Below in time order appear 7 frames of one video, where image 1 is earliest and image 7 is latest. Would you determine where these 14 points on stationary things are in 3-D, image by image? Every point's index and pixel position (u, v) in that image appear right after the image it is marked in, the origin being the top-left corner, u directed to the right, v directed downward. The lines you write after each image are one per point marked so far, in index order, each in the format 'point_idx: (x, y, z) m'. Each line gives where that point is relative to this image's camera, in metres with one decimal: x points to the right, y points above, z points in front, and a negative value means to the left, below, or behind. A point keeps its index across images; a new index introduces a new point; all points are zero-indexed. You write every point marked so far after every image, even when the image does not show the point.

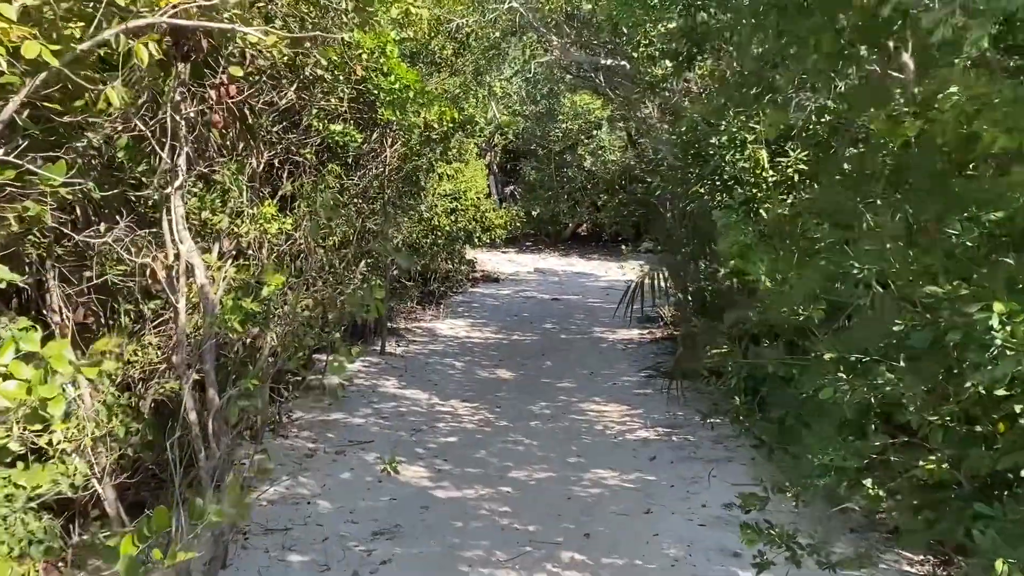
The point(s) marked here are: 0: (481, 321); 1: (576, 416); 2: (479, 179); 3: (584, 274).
0: (-0.3, -0.3, +7.6) m
1: (+0.3, -0.7, +4.5) m
2: (-0.4, +1.3, +9.9) m
3: (+0.9, +0.2, +10.6) m
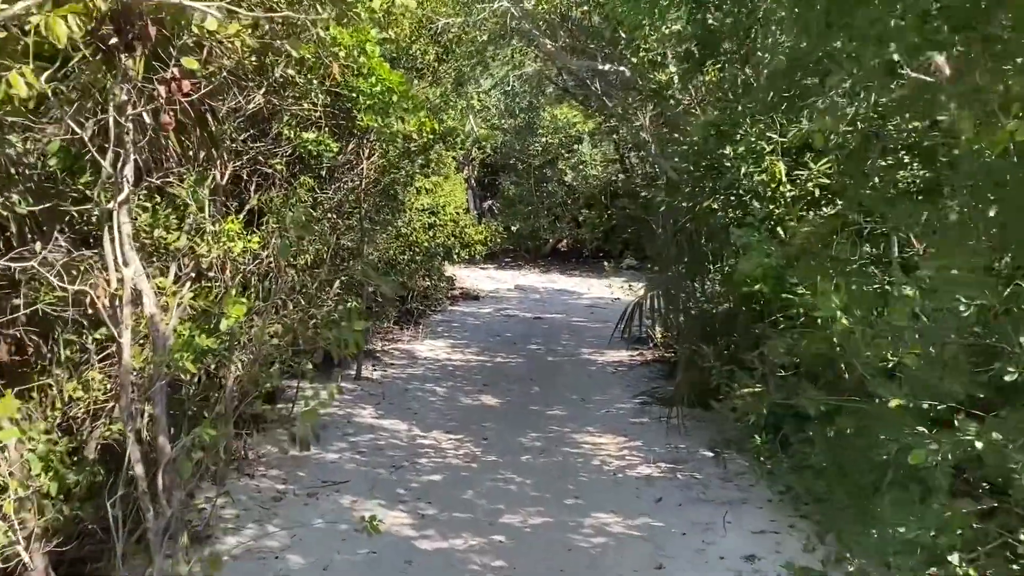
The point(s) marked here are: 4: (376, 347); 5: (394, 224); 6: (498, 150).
0: (-0.4, -0.5, +7.2) m
1: (+0.3, -0.8, +4.2) m
2: (-0.6, +1.1, +9.5) m
3: (+0.7, 0.0, +10.3) m
4: (-1.2, -0.5, +7.1) m
5: (-1.0, +0.5, +7.1) m
6: (-0.2, +2.1, +12.5) m
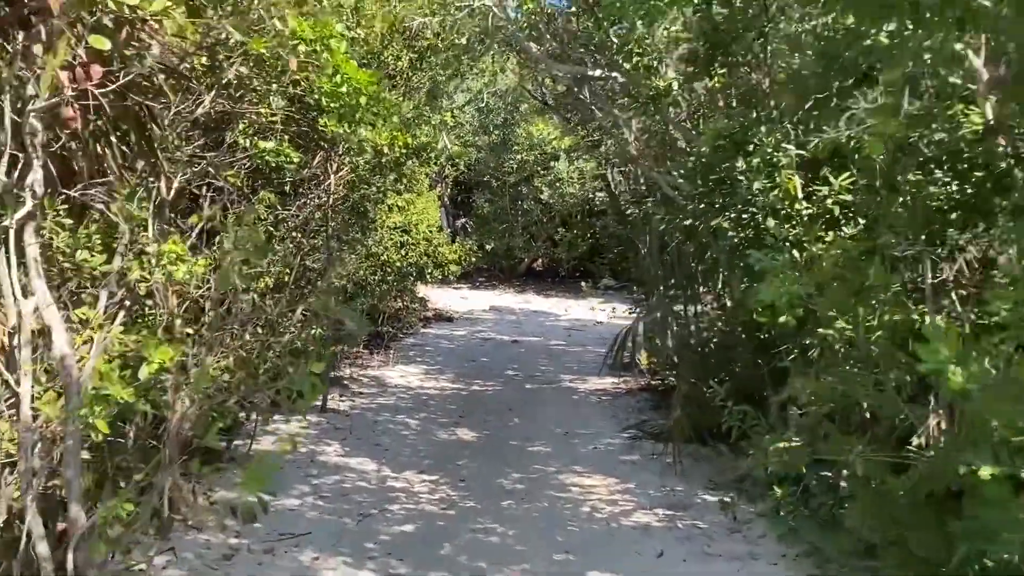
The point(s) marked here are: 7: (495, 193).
0: (-0.6, -0.7, +6.8) m
1: (+0.2, -0.9, +3.8) m
2: (-0.9, +0.8, +9.2) m
3: (+0.4, -0.3, +9.9) m
4: (-1.4, -0.7, +6.6) m
5: (-1.2, +0.4, +6.7) m
6: (-0.6, +1.8, +12.2) m
7: (-0.2, +1.4, +12.0) m
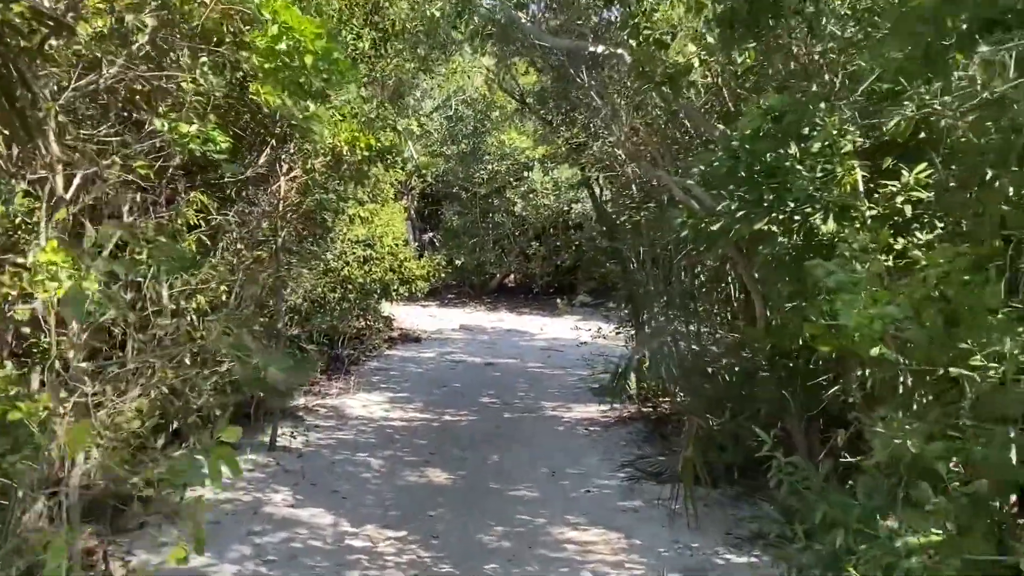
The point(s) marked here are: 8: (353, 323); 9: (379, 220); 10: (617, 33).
0: (-0.8, -0.8, +6.2) m
1: (+0.1, -1.0, +3.2) m
2: (-1.2, +0.7, +8.5) m
3: (+0.1, -0.5, +9.3) m
4: (-1.6, -0.8, +6.0) m
5: (-1.4, +0.2, +6.0) m
6: (-1.0, +1.5, +11.6) m
7: (-0.6, +1.1, +11.4) m
8: (-1.4, -0.3, +7.4) m
9: (-1.3, +0.6, +7.9) m
10: (+0.4, +0.9, +3.1) m
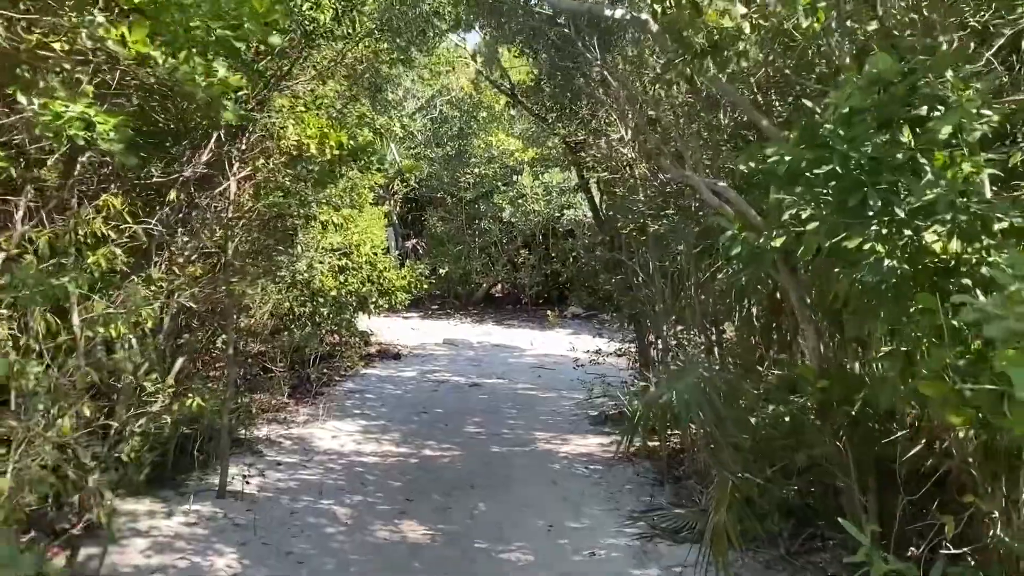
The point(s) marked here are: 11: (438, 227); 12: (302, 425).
0: (-0.9, -0.9, +5.5) m
1: (+0.1, -1.1, +2.5) m
2: (-1.3, +0.5, +7.9) m
3: (-0.1, -0.6, +8.7) m
4: (-1.6, -0.9, +5.3) m
5: (-1.4, +0.1, +5.4) m
6: (-1.2, +1.4, +10.9) m
7: (-0.8, +1.0, +10.8) m
8: (-1.5, -0.4, +6.8) m
9: (-1.4, +0.5, +7.2) m
10: (+0.4, +0.9, +2.4) m
11: (-1.0, +0.8, +10.8) m
12: (-1.4, -0.9, +5.5) m
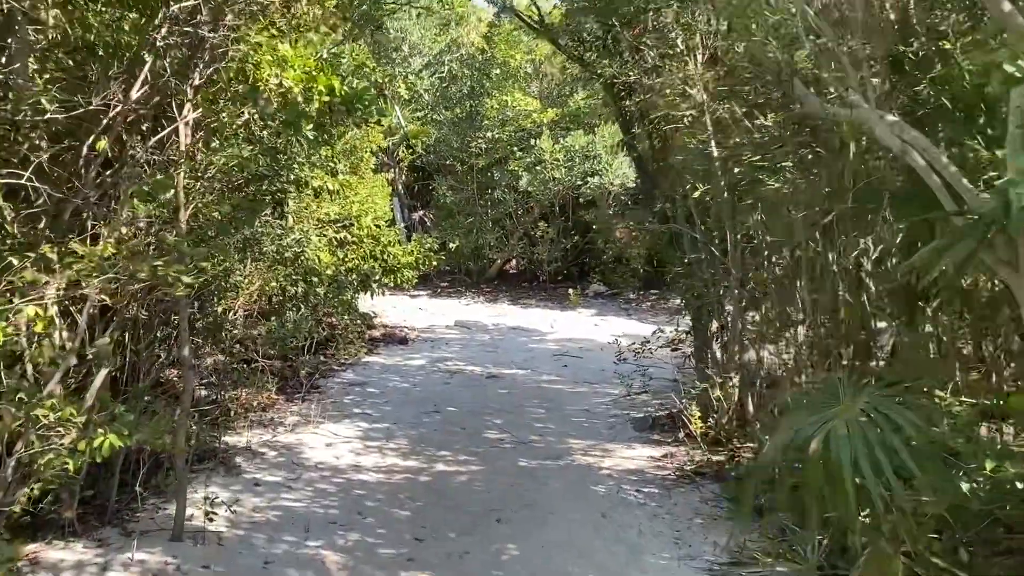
0: (-0.7, -0.8, +4.6) m
1: (+0.3, -1.1, +1.7) m
2: (-1.1, +0.7, +6.9) m
3: (+0.1, -0.4, +7.8) m
4: (-1.5, -0.8, +4.4) m
5: (-1.3, +0.2, +4.5) m
6: (-1.0, +1.7, +10.0) m
7: (-0.6, +1.3, +9.8) m
8: (-1.3, -0.3, +5.9) m
9: (-1.2, +0.7, +6.3) m
10: (+0.5, +0.9, +1.5) m
11: (-0.8, +1.1, +9.8) m
12: (-1.2, -0.8, +4.6) m
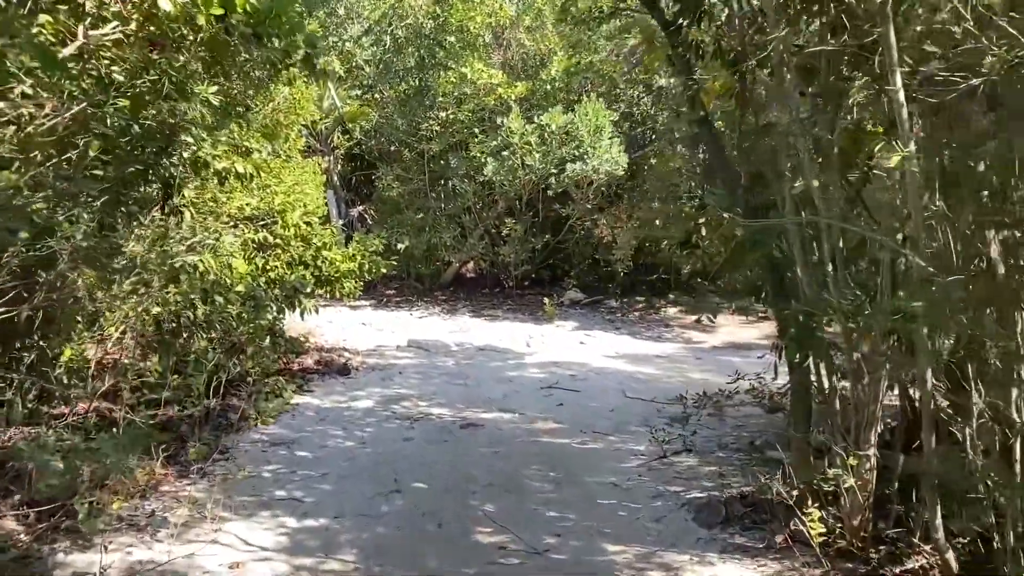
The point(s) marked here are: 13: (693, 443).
0: (-0.7, -0.9, +3.1) m
1: (+0.5, -1.2, +0.2) m
2: (-1.3, +0.6, +5.4) m
3: (-0.1, -0.5, +6.3) m
4: (-1.4, -0.9, +2.8) m
5: (-1.3, +0.1, +2.9) m
6: (-1.4, +1.6, +8.4) m
7: (-1.0, +1.2, +8.3) m
8: (-1.4, -0.4, +4.3) m
9: (-1.3, +0.6, +4.7) m
10: (+0.7, +0.8, 0.0) m
11: (-1.2, +1.0, +8.3) m
12: (-1.2, -0.9, +3.0) m
13: (+0.8, -0.7, +3.8) m
